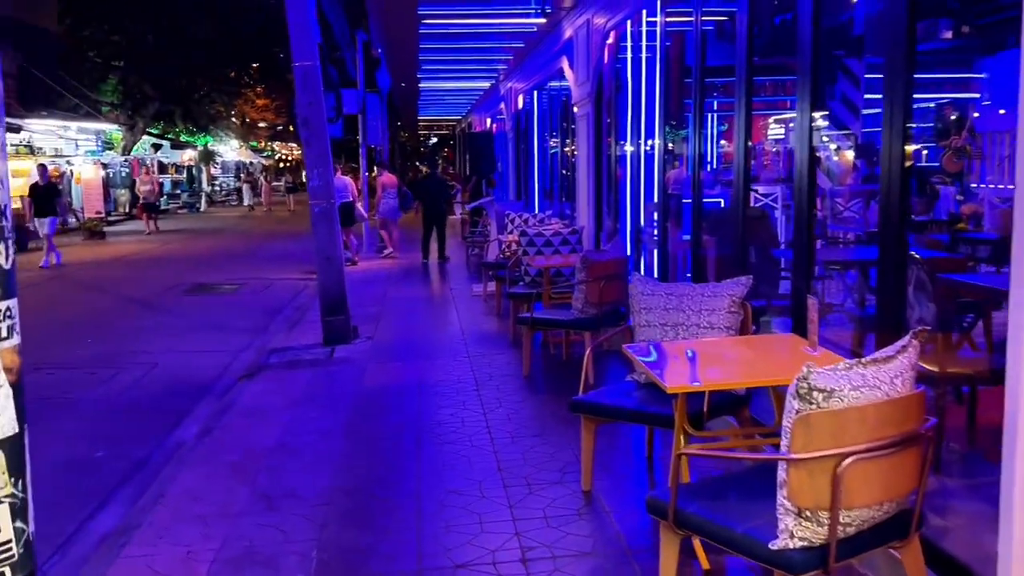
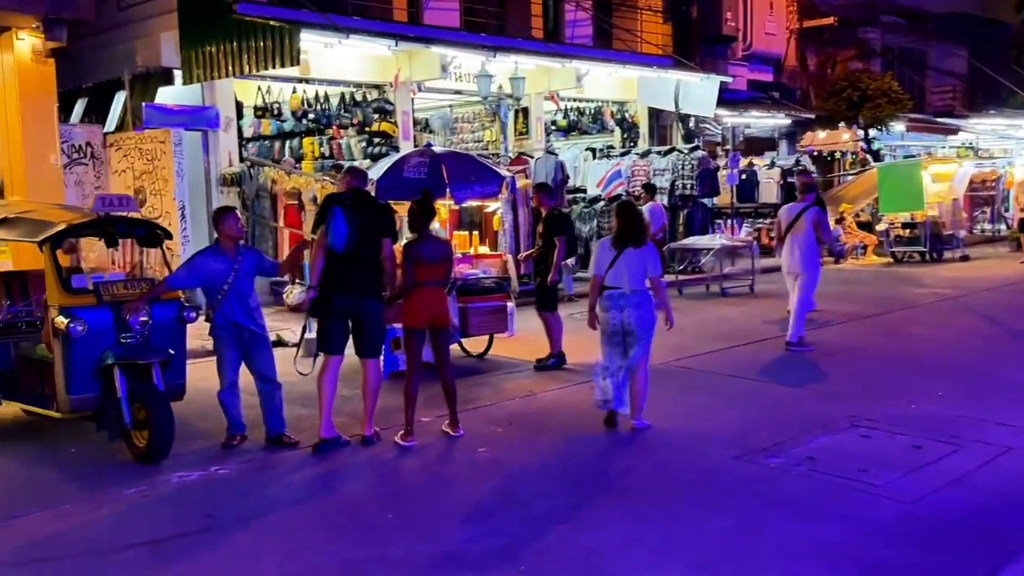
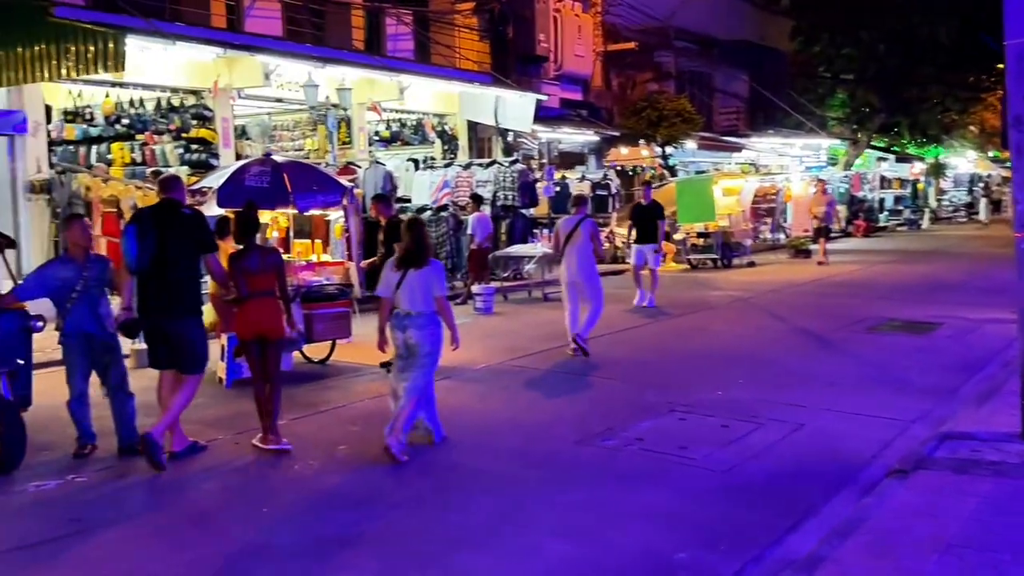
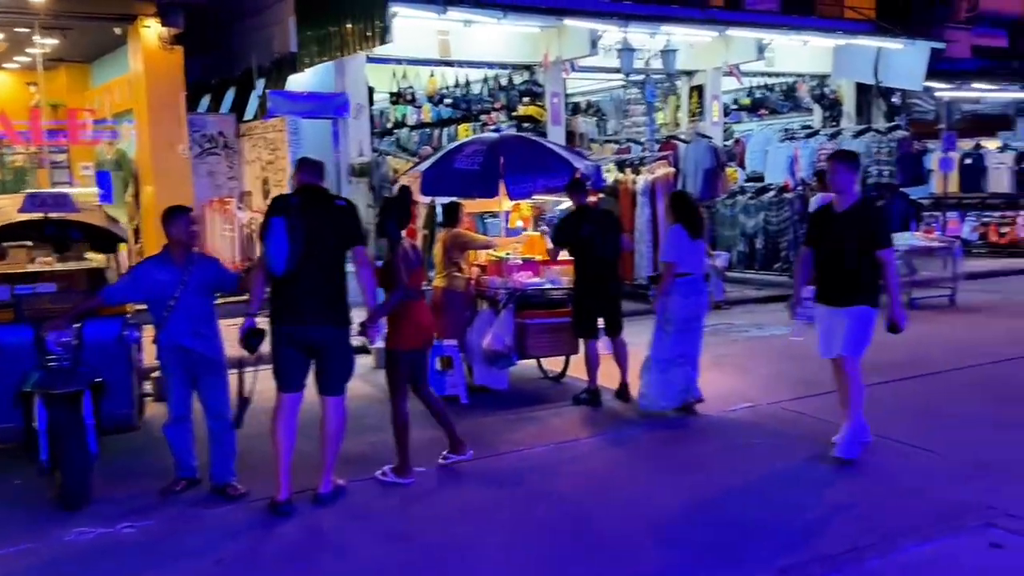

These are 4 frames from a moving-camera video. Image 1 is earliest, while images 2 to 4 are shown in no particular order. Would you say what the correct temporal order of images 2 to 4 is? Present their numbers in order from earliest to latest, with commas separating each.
3, 2, 4
